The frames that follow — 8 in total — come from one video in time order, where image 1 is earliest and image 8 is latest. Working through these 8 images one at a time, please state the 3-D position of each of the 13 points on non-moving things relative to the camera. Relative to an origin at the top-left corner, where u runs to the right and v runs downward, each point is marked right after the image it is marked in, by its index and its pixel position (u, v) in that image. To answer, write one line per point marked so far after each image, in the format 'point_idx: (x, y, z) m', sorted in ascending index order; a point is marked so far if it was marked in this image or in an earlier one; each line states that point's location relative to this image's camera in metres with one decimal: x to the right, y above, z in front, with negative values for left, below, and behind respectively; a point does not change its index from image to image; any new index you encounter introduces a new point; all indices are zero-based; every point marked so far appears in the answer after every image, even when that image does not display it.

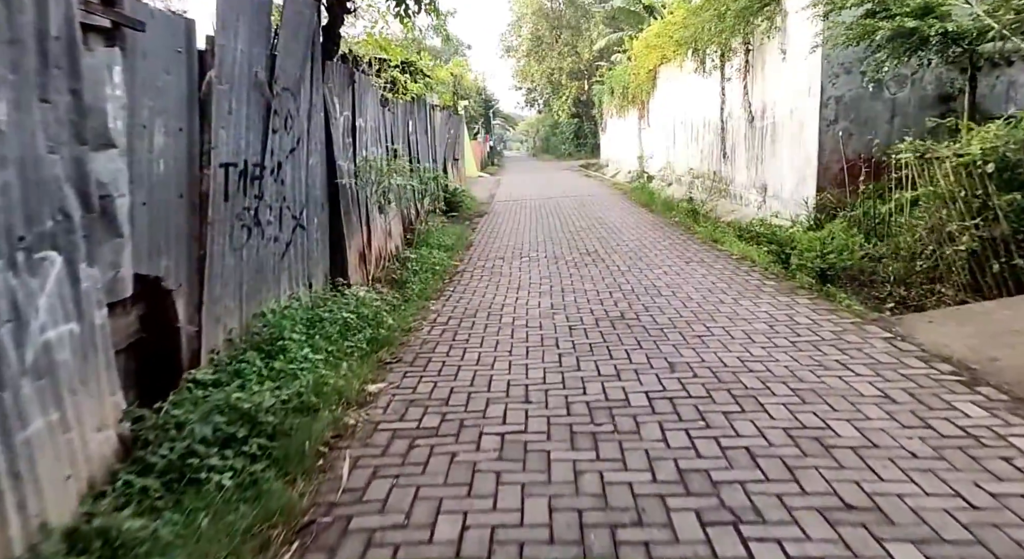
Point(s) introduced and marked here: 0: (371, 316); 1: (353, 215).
0: (-1.1, -0.3, +5.3) m
1: (-1.6, +0.6, +6.6) m
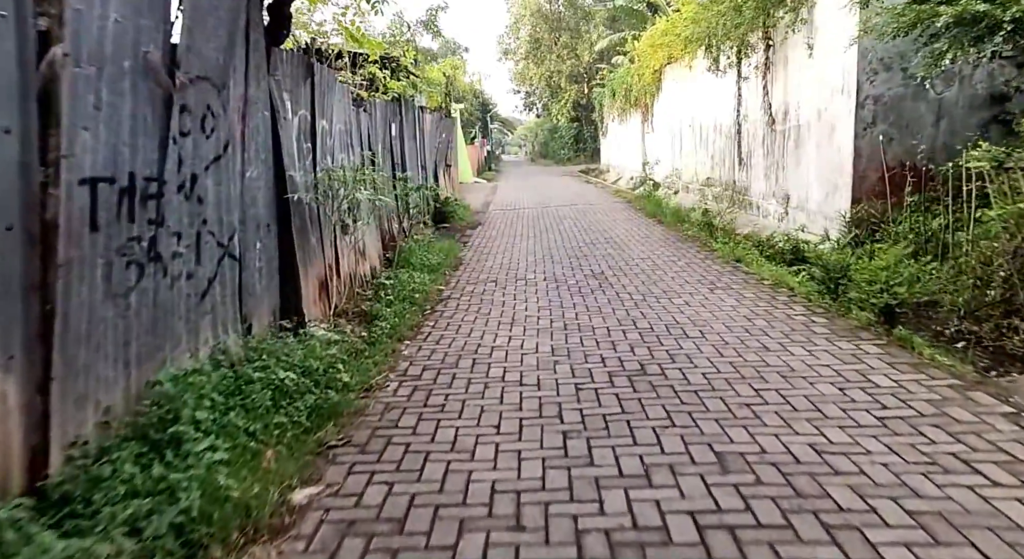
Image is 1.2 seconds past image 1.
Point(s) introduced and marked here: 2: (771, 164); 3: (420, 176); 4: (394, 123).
0: (-1.2, -0.6, +4.1) m
1: (-1.6, +0.3, +5.5) m
2: (+4.4, +1.9, +11.3) m
3: (-1.8, +1.9, +12.5) m
4: (-1.7, +2.2, +9.7) m
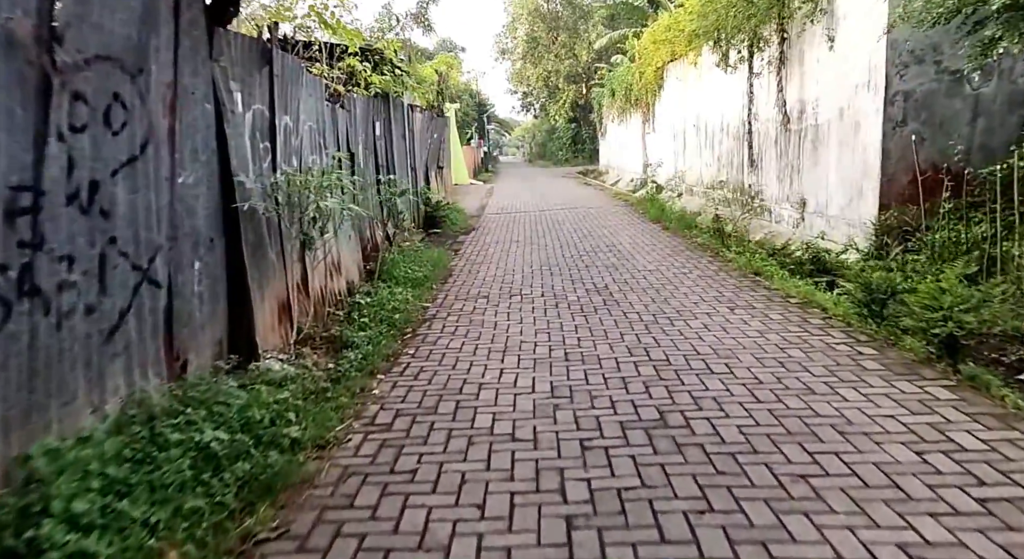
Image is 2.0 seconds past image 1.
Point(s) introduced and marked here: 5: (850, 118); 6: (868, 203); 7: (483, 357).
0: (-1.2, -0.7, +3.3) m
1: (-1.7, +0.2, +4.7) m
2: (+4.3, +1.8, +10.5) m
3: (-1.8, +1.7, +11.7) m
4: (-1.8, +2.1, +8.9) m
5: (+4.3, +2.0, +8.6) m
6: (+4.3, +0.9, +8.2) m
7: (-0.2, -0.6, +4.9) m
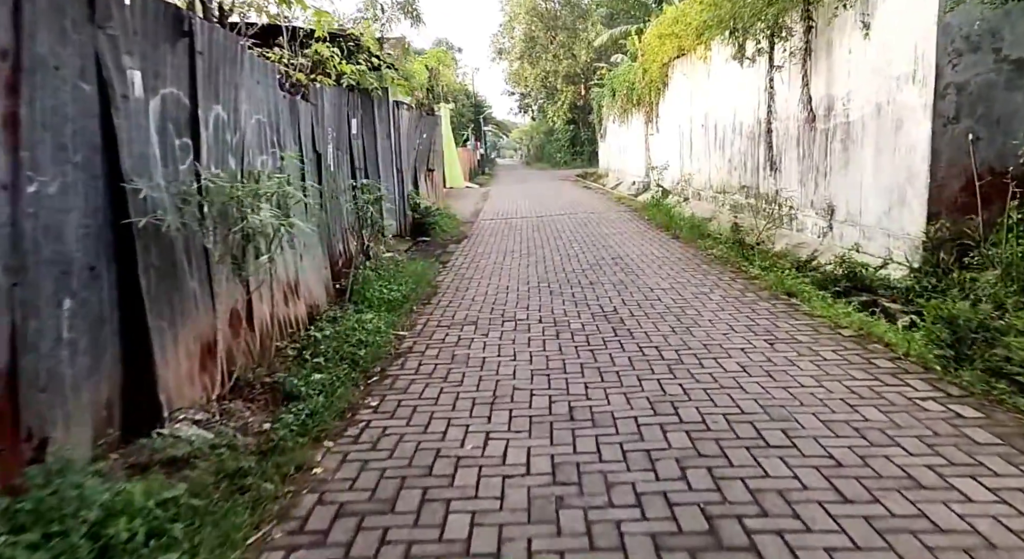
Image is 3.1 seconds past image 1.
0: (-1.3, -0.9, +2.2) m
1: (-1.7, 0.0, +3.6) m
2: (+4.2, +1.5, +9.5) m
3: (-1.9, +1.5, +10.7) m
4: (-1.8, +1.9, +7.8) m
5: (+4.2, +1.8, +7.5) m
6: (+4.2, +0.7, +7.1) m
7: (-0.3, -0.7, +3.8) m
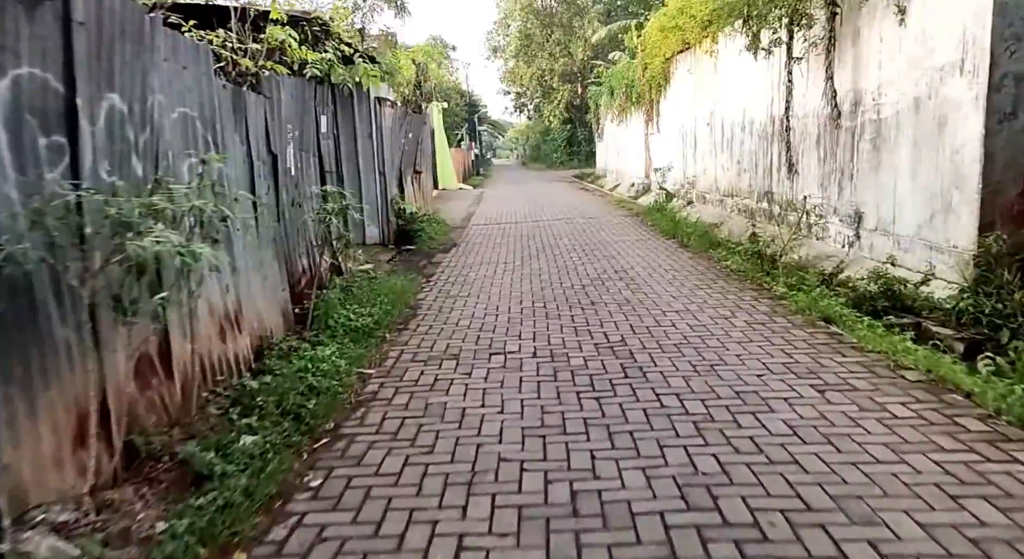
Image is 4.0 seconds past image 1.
0: (-1.3, -1.1, +1.3) m
1: (-1.8, -0.2, +2.7) m
2: (+4.1, +1.4, +8.6) m
3: (-2.0, +1.3, +9.7) m
4: (-1.9, +1.7, +6.9) m
5: (+4.1, +1.7, +6.6) m
6: (+4.1, +0.5, +6.2) m
7: (-0.3, -0.9, +2.9) m
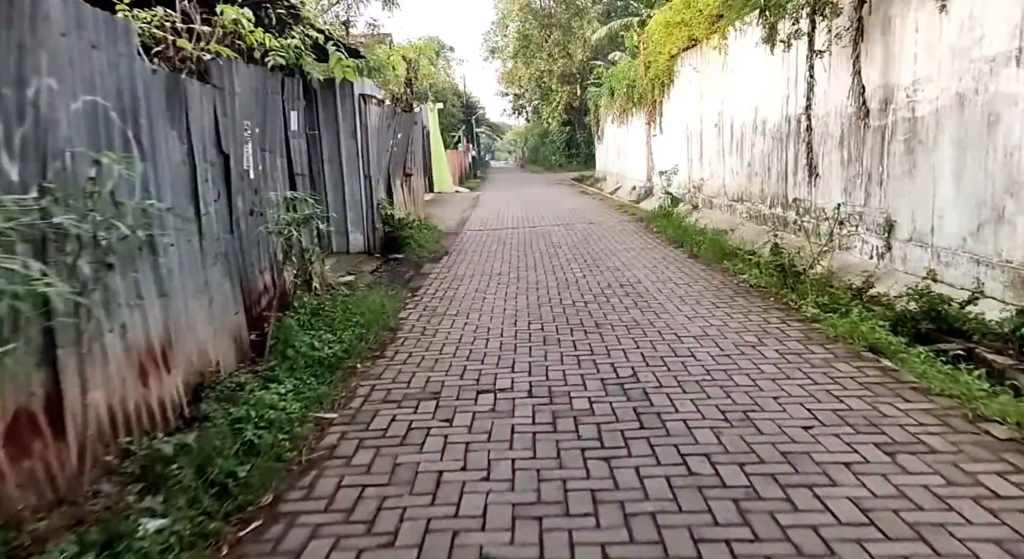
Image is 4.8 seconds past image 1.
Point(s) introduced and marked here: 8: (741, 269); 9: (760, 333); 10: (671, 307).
0: (-1.4, -1.2, +0.5) m
1: (-1.9, -0.3, +1.9) m
2: (+4.0, +1.2, +7.8) m
3: (-2.1, +1.2, +9.0) m
4: (-2.0, +1.5, +6.1) m
5: (+4.1, +1.5, +5.9) m
6: (+4.1, +0.4, +5.5) m
7: (-0.4, -1.1, +2.1) m
8: (+2.6, +0.1, +7.6) m
9: (+1.9, -0.4, +5.2) m
10: (+1.5, -0.3, +6.3) m
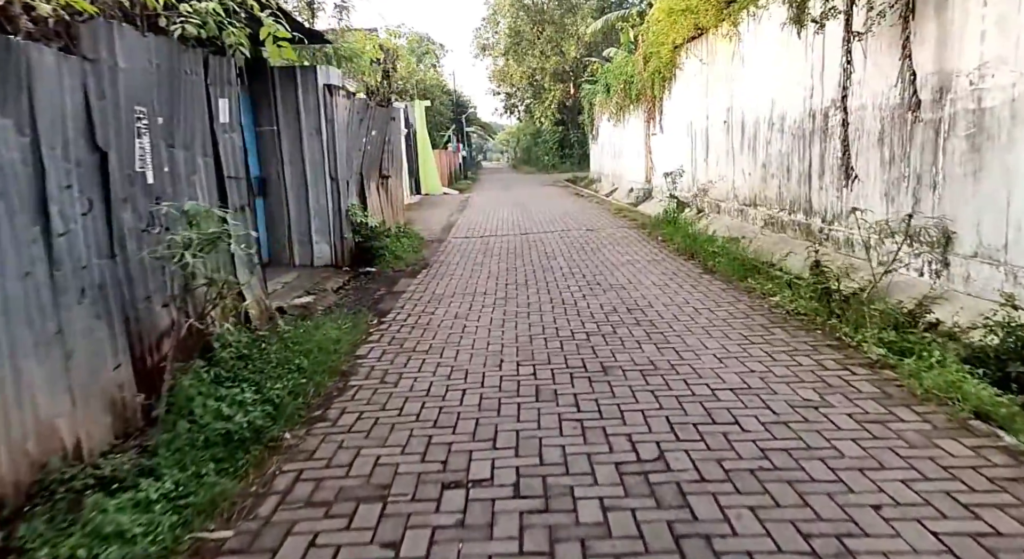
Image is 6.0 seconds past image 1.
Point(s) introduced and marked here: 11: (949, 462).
0: (-1.4, -1.4, -0.7) m
1: (-1.9, -0.5, +0.6) m
2: (+3.9, +1.0, +6.7) m
3: (-2.3, +0.9, +7.7) m
4: (-2.1, +1.3, +4.9) m
5: (+3.9, +1.3, +4.7) m
6: (+4.0, +0.2, +4.3) m
7: (-0.5, -1.3, +0.9) m
8: (+2.4, -0.1, +6.4) m
9: (+1.8, -0.6, +4.0) m
10: (+1.3, -0.5, +5.1) m
11: (+1.9, -0.8, +3.0) m
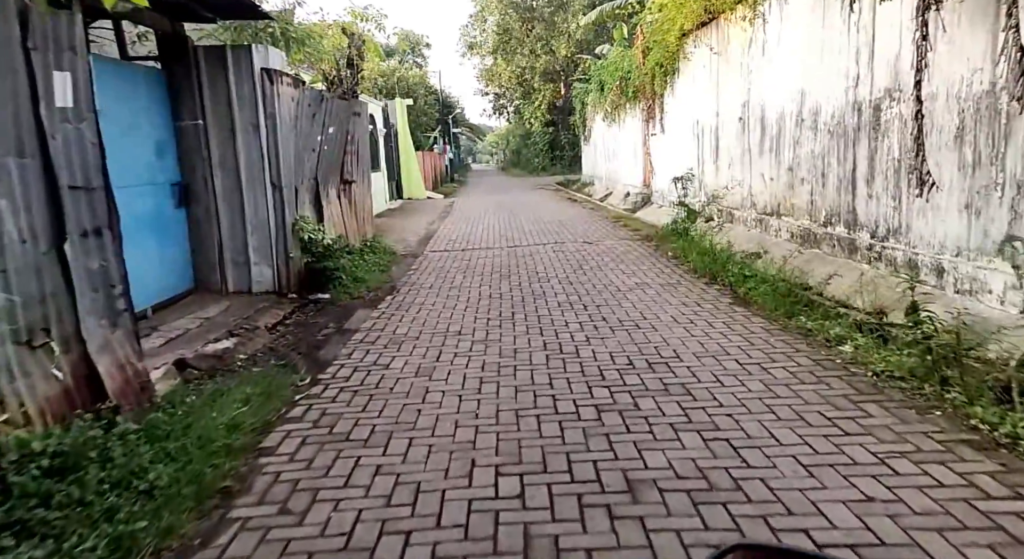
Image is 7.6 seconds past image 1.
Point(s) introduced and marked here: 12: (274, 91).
0: (-1.5, -1.7, -2.3) m
1: (-2.0, -0.8, -1.0) m
2: (+3.8, +0.7, +5.1) m
3: (-2.4, +0.6, +6.1) m
4: (-2.2, +1.0, +3.2) m
5: (+3.8, +1.0, +3.2) m
6: (+3.9, -0.1, +2.7) m
7: (-0.5, -1.6, -0.8) m
8: (+2.3, -0.4, +4.9) m
9: (+1.7, -0.9, +2.4) m
10: (+1.2, -0.7, +3.5) m
11: (+1.8, -1.1, +1.4) m
12: (-2.5, +2.0, +7.1) m
